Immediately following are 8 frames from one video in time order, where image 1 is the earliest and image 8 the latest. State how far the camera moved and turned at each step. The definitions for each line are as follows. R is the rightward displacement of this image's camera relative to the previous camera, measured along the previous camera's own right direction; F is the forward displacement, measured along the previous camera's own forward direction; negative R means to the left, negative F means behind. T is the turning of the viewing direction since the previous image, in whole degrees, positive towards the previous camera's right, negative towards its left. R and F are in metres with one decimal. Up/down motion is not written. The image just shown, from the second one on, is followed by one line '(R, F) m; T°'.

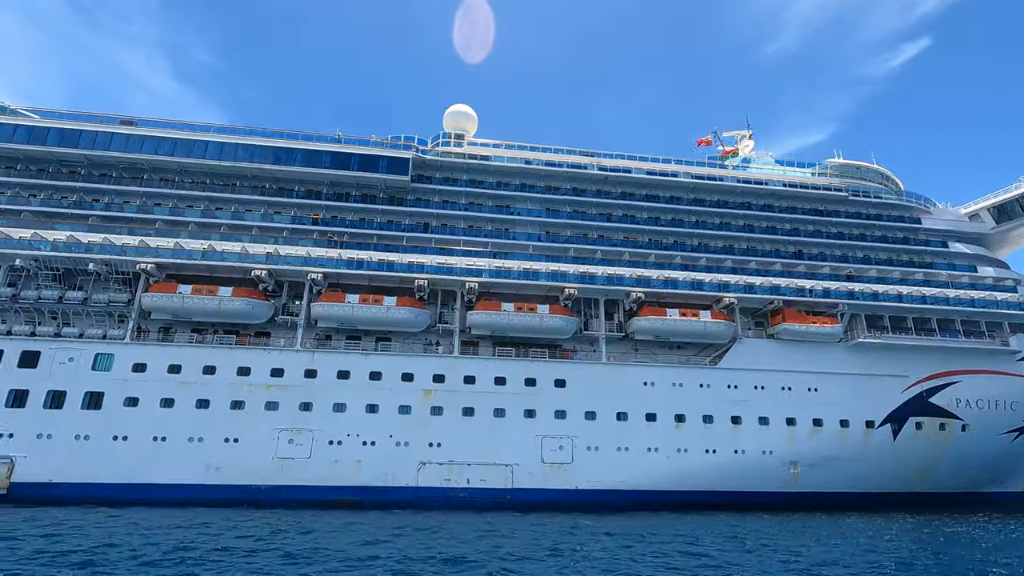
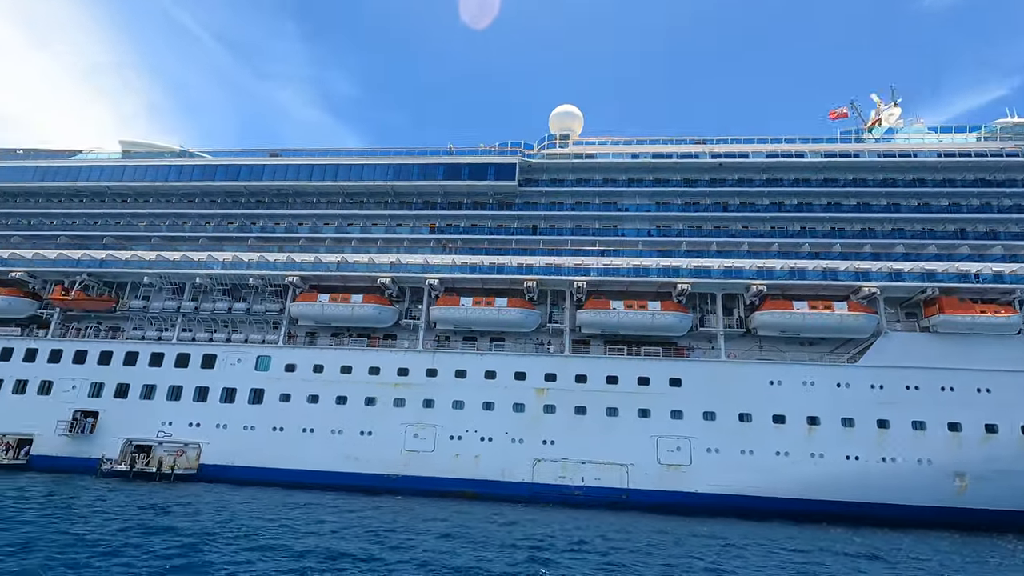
(+0.4, -0.1) m; -13°
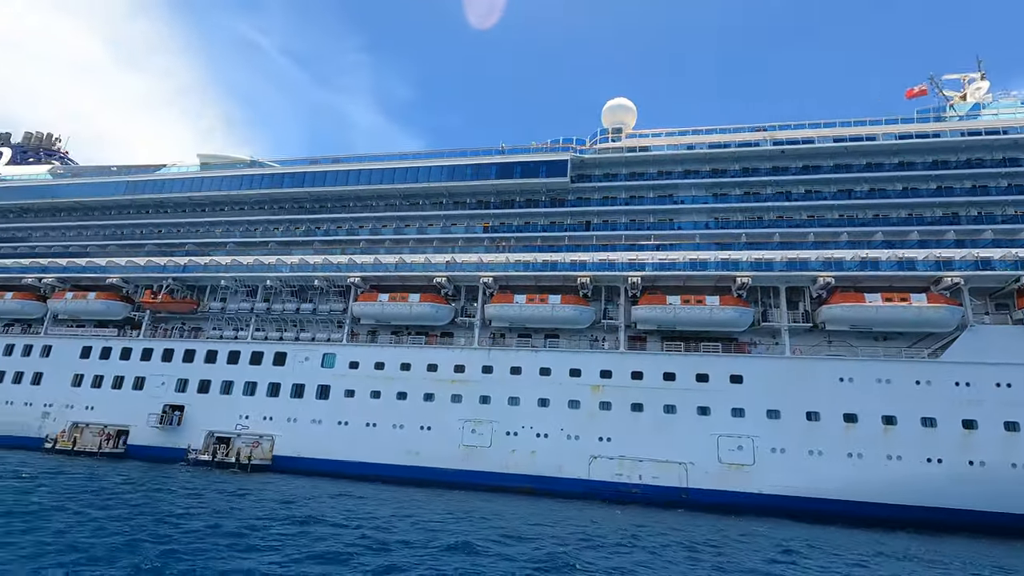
(+0.2, -0.1) m; -6°
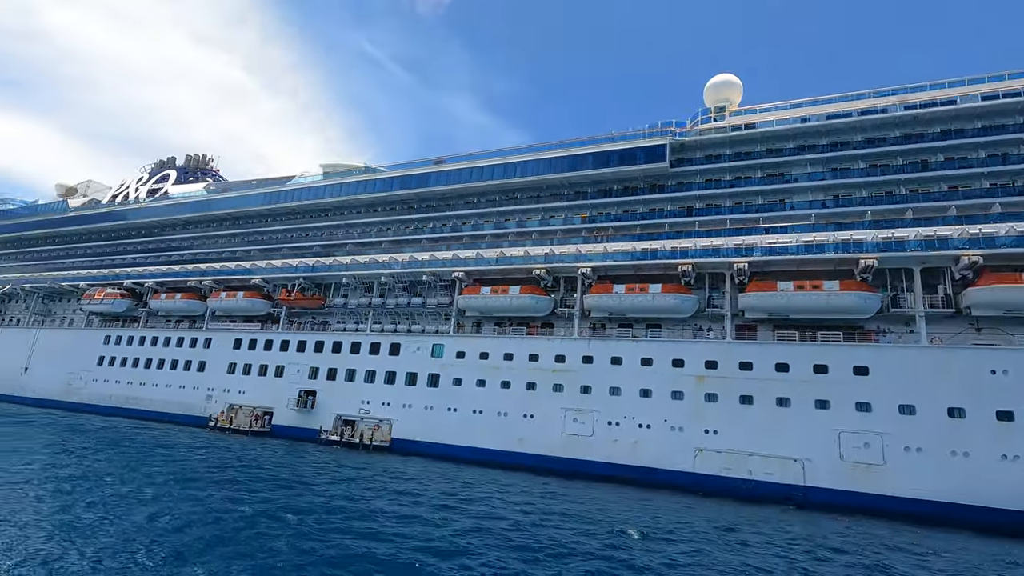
(+0.3, -0.2) m; -11°
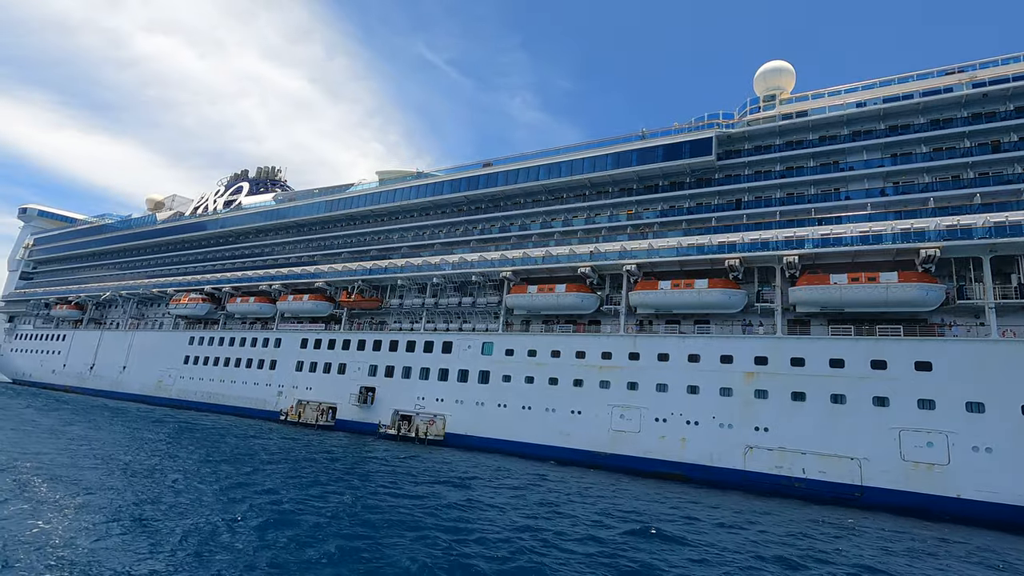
(+0.5, -0.4) m; -6°
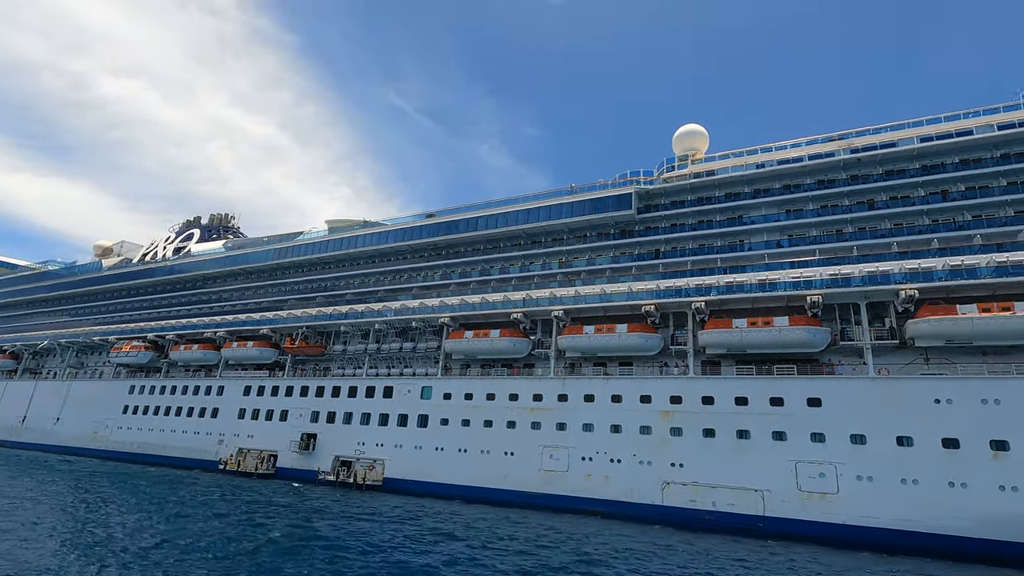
(+1.1, -1.0) m; +4°
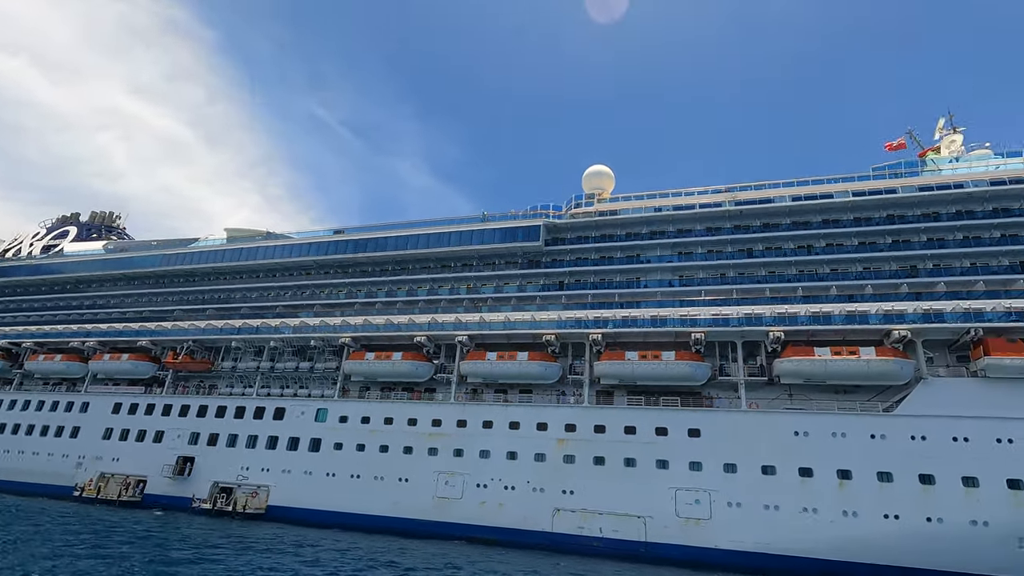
(+0.3, -0.2) m; +9°
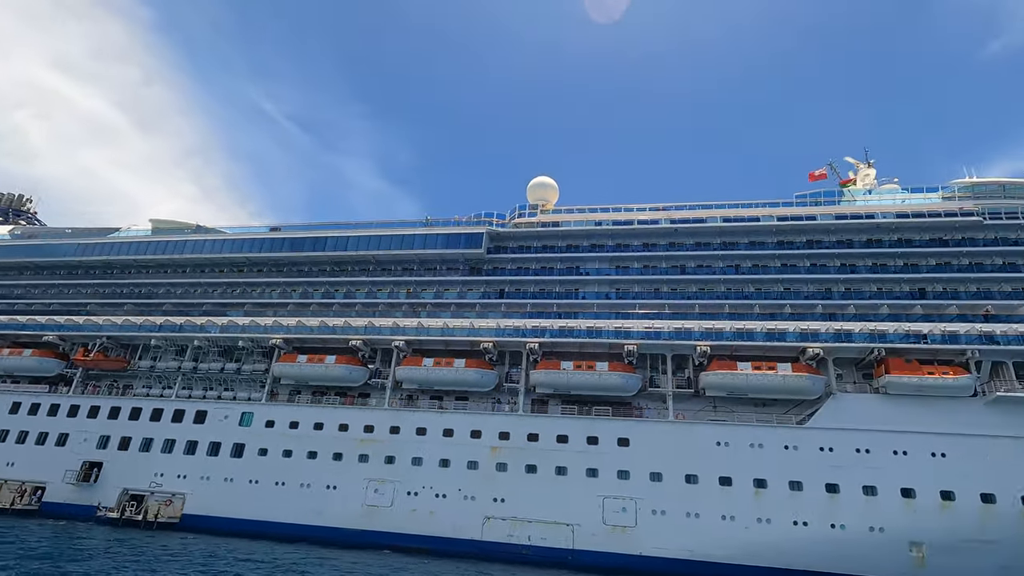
(+0.2, -0.1) m; +6°
